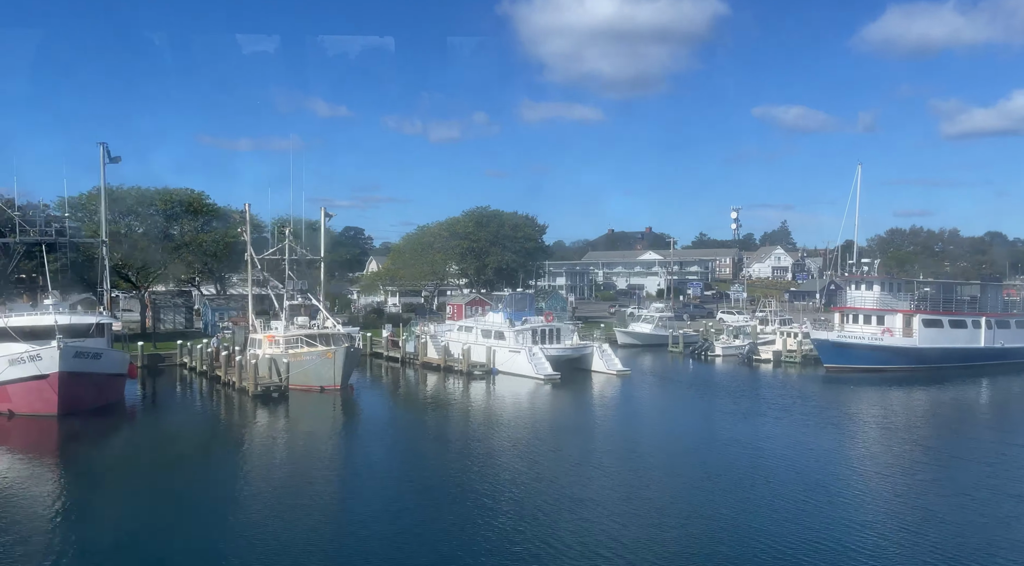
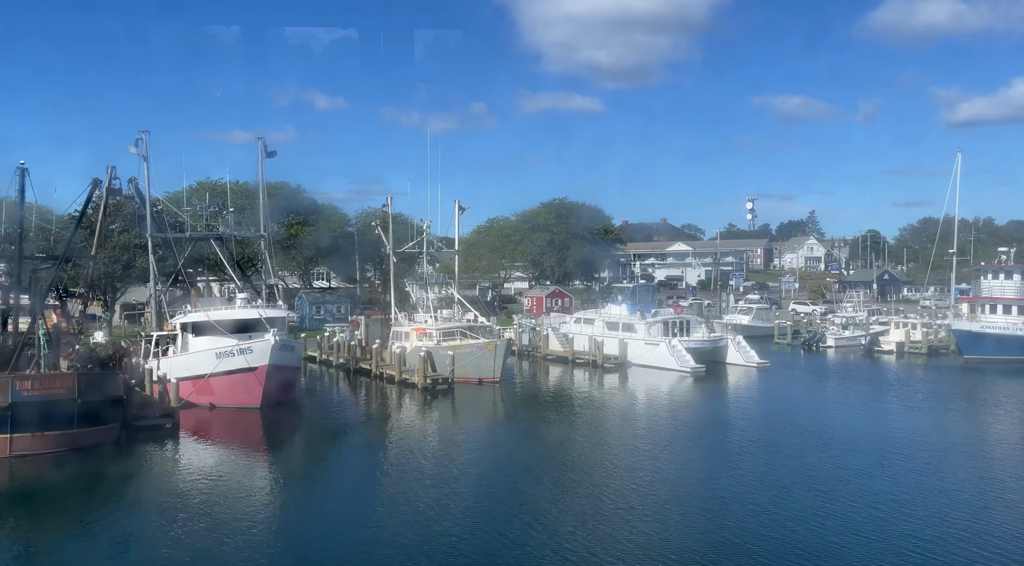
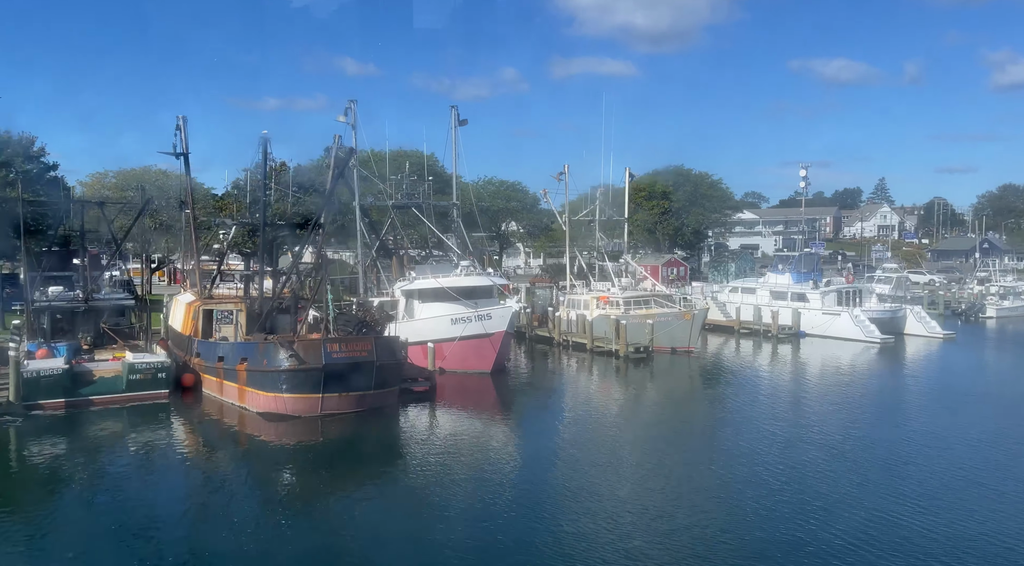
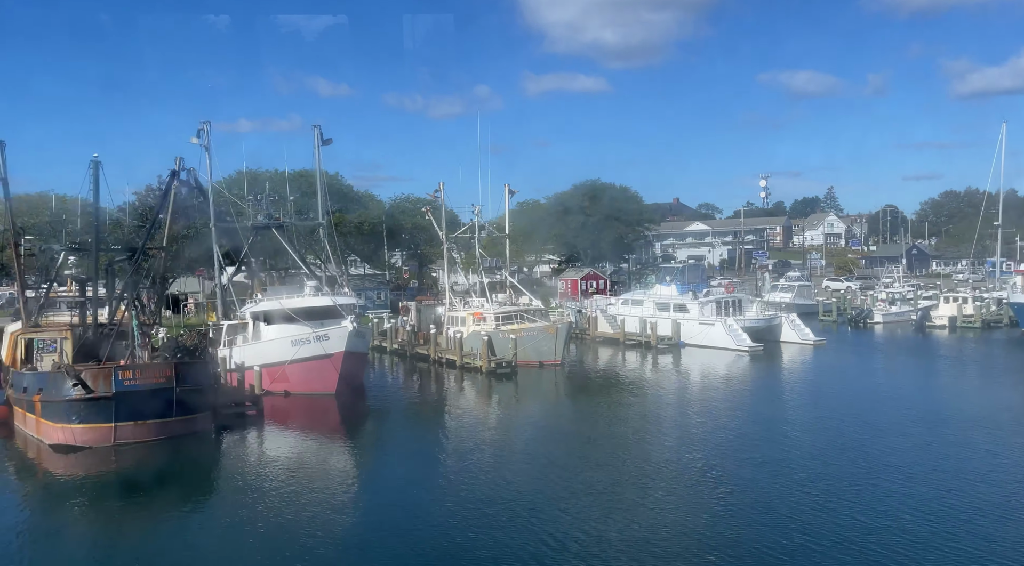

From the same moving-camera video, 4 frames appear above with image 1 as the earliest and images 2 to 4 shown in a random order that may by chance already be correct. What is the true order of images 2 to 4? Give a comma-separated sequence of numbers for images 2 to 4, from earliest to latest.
2, 4, 3
